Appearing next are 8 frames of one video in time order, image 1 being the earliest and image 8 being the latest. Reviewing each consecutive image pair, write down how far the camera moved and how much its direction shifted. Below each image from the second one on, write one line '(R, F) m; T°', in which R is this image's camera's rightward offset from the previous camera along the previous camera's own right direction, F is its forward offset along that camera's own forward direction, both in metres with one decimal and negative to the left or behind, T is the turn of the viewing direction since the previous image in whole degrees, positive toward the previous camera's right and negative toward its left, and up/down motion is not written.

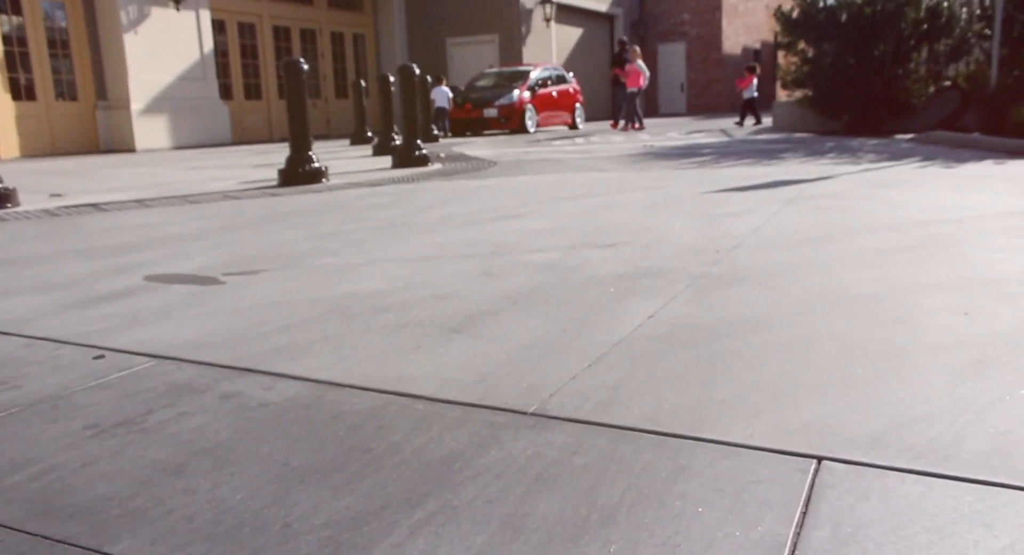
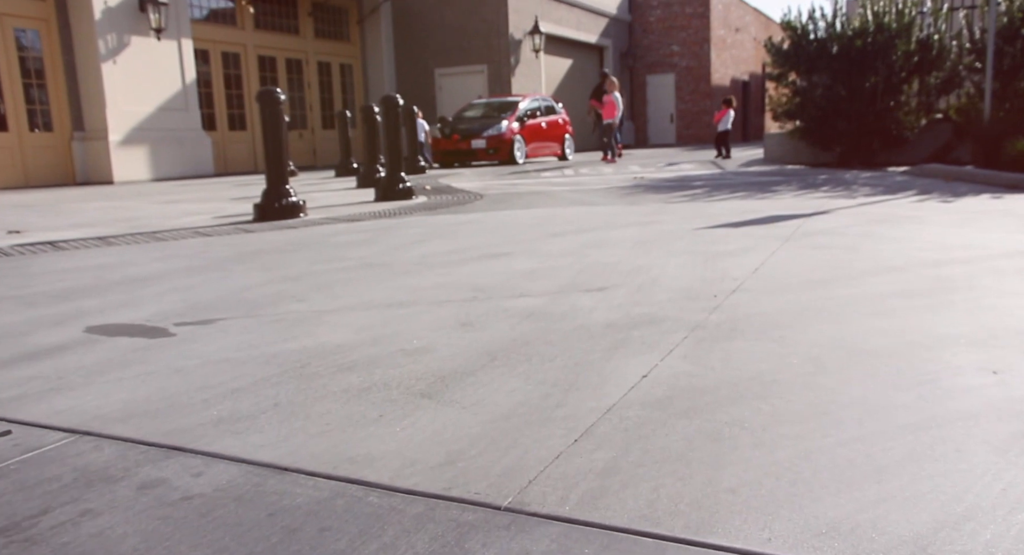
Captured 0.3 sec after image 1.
(0.0, +0.4) m; +1°
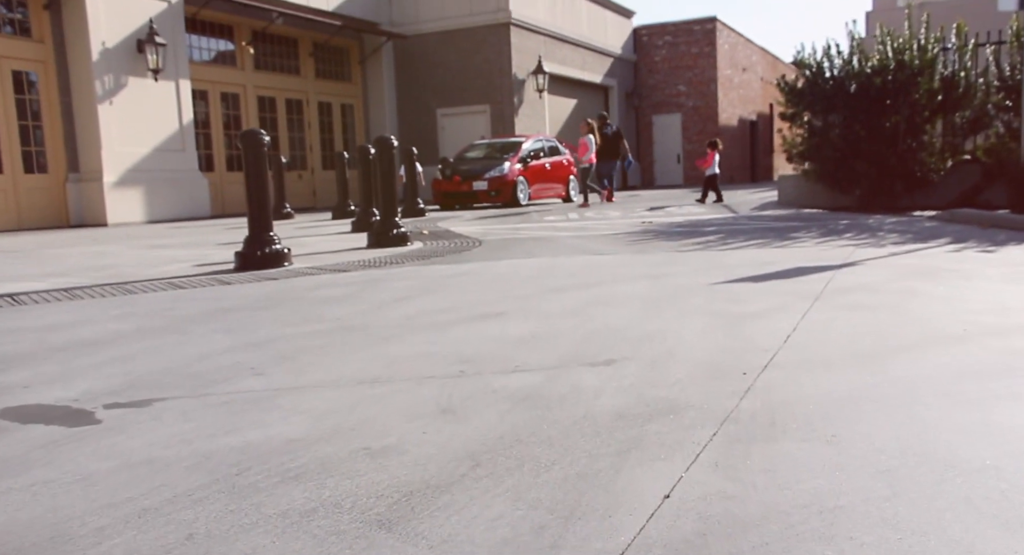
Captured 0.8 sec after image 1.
(0.0, +0.7) m; 0°
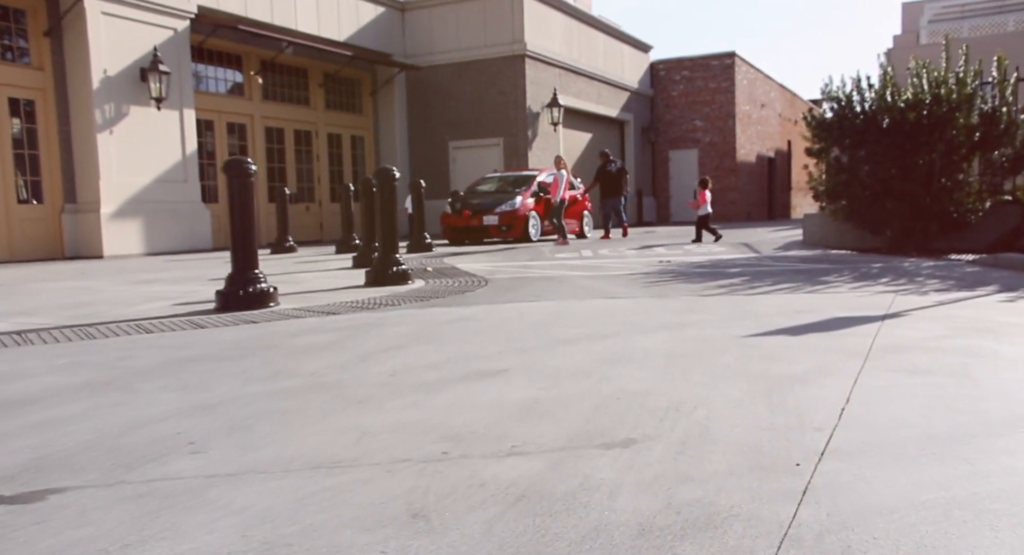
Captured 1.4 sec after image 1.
(+0.1, +0.7) m; -1°
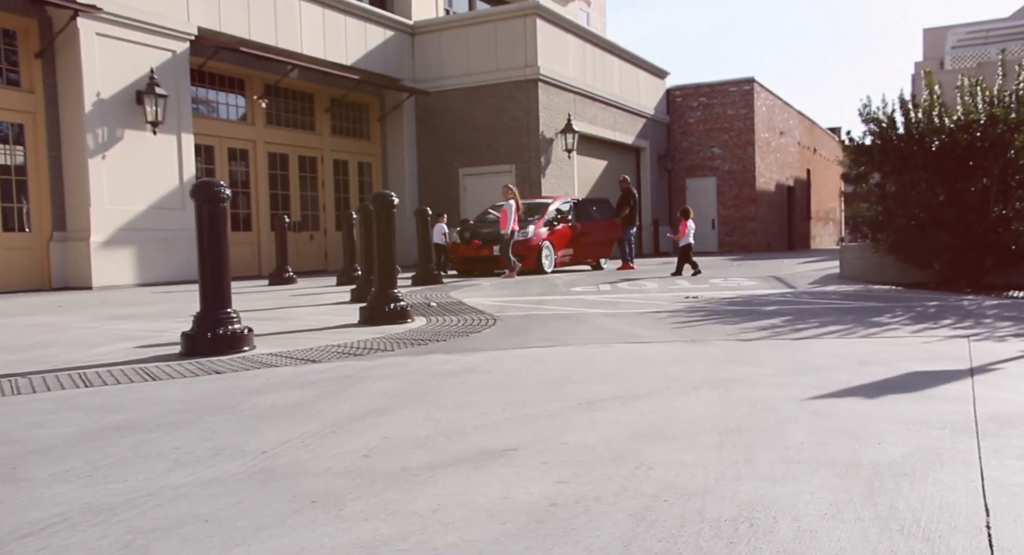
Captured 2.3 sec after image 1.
(0.0, +1.0) m; -1°
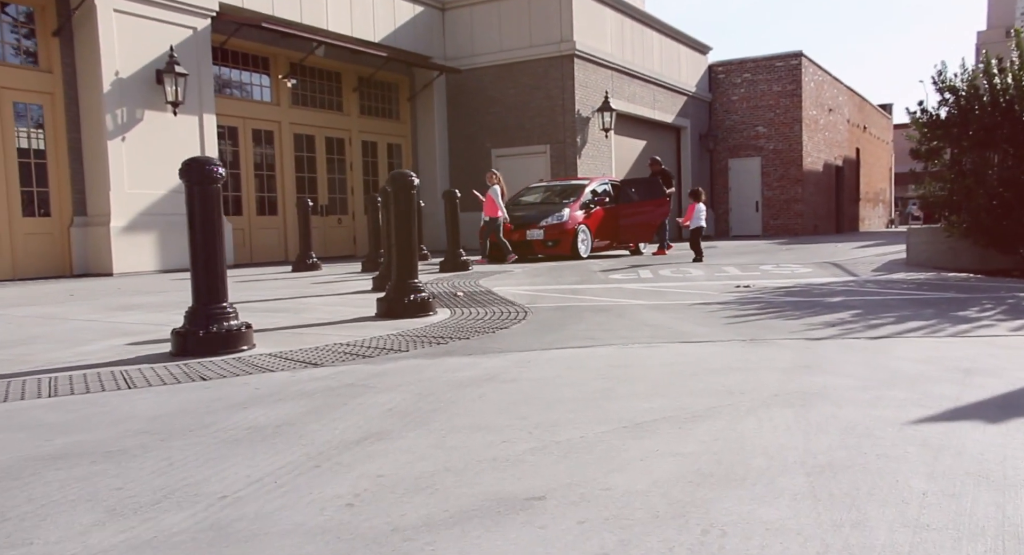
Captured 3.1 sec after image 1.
(0.0, +0.9) m; -2°
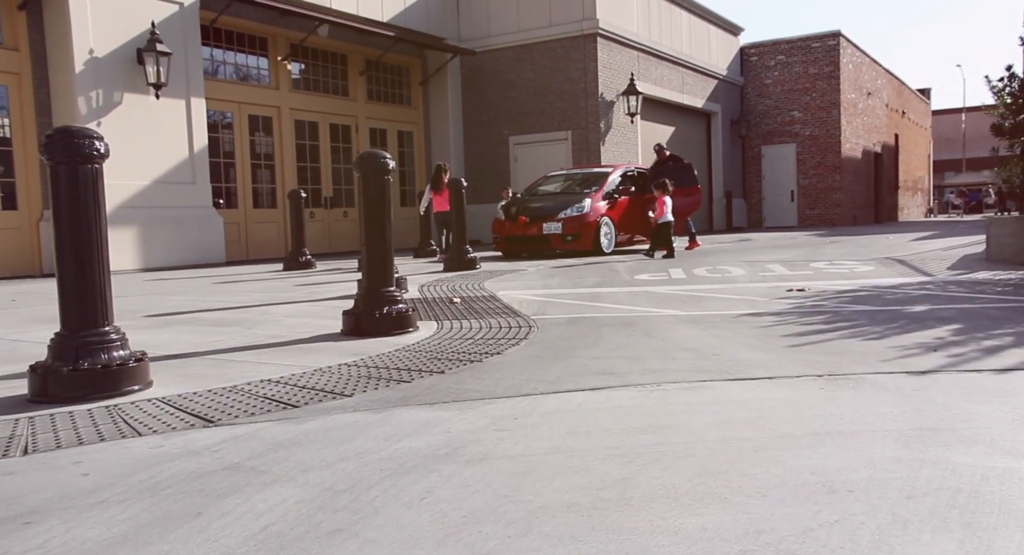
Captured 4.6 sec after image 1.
(+0.2, +1.7) m; -2°
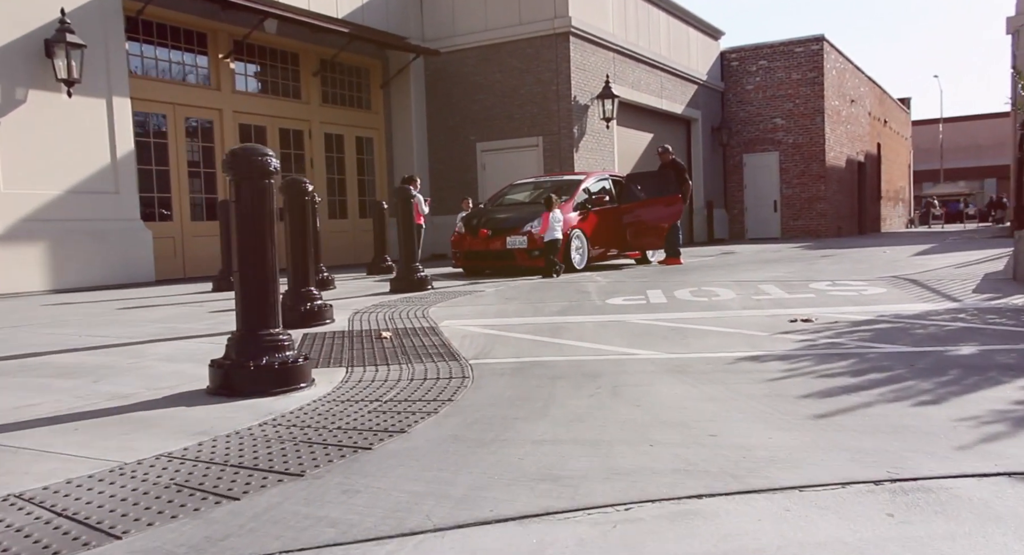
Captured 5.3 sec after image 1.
(+0.3, +1.6) m; +1°
